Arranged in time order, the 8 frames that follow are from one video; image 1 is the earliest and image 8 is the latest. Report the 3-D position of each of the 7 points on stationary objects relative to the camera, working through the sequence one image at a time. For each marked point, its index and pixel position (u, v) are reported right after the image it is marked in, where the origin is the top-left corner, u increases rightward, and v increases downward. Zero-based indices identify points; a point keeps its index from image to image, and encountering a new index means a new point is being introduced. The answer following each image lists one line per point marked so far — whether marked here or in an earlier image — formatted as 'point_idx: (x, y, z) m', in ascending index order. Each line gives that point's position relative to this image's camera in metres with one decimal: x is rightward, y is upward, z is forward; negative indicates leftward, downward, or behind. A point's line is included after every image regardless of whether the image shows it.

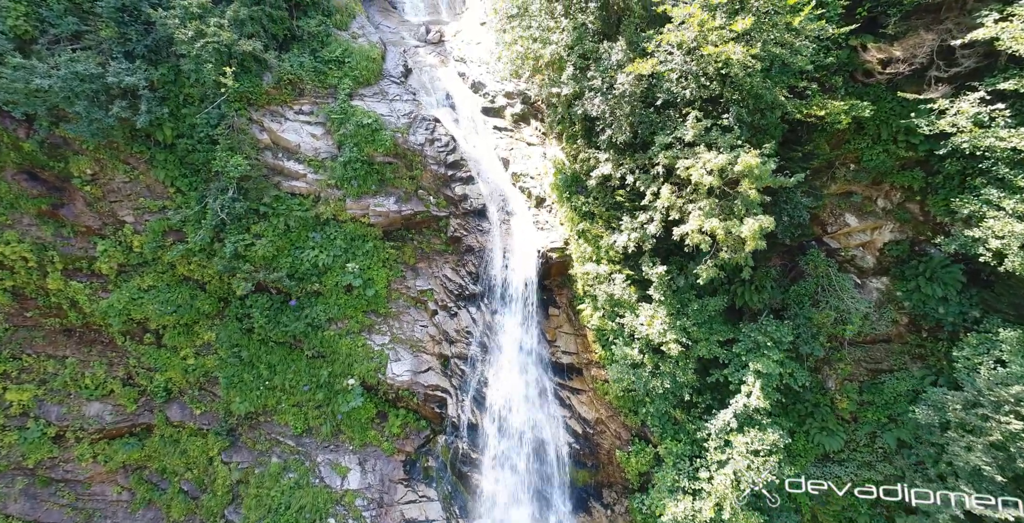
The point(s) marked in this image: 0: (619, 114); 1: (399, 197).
0: (+2.2, +3.0, +9.0) m
1: (-3.3, +1.9, +12.9) m
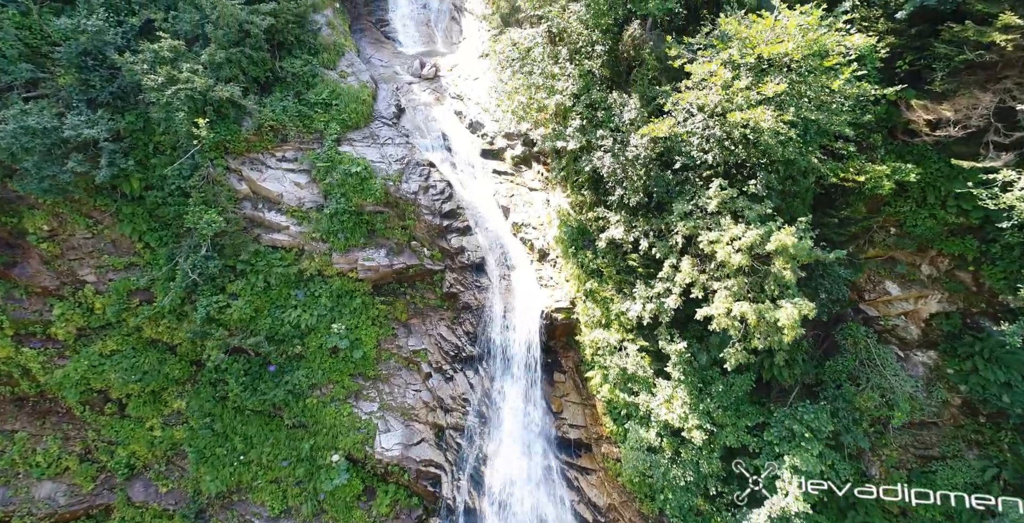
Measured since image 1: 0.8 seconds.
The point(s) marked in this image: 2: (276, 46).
0: (+2.2, +1.6, +8.1) m
1: (-3.3, +0.4, +11.9) m
2: (-6.4, +5.8, +11.7) m
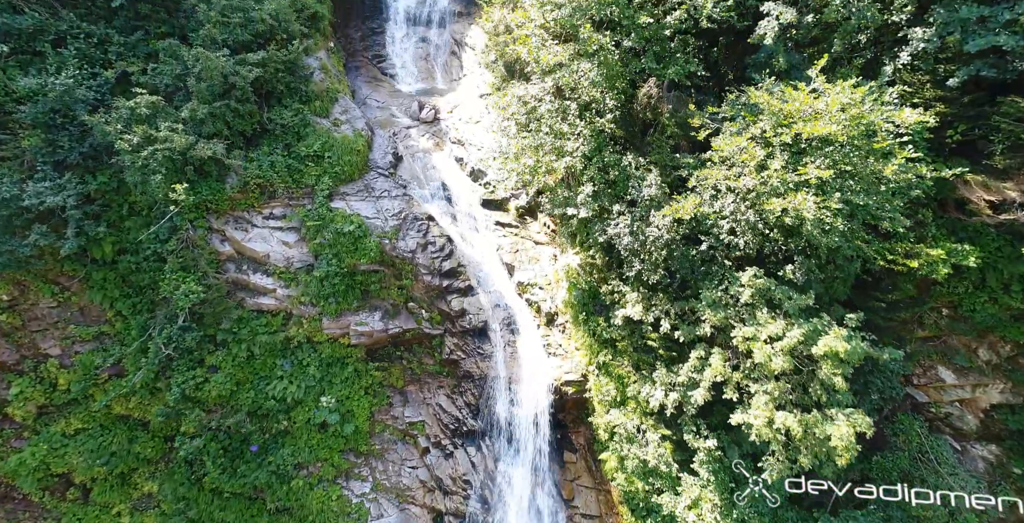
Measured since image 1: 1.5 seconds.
0: (+2.3, +0.1, +7.3) m
1: (-3.2, -1.2, +11.0) m
2: (-6.3, +4.2, +11.1) m
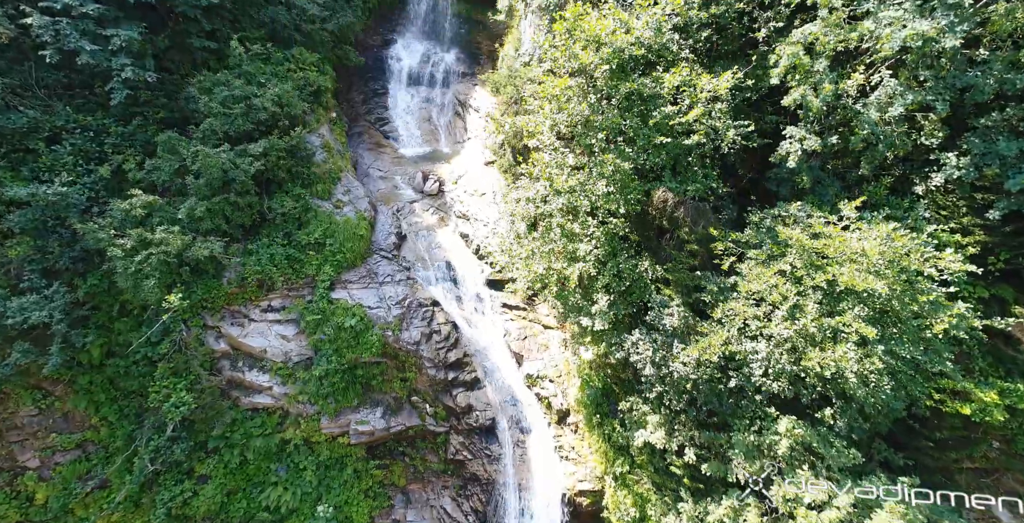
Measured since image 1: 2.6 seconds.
0: (+2.5, -1.9, +6.8) m
1: (-3.0, -3.5, +10.4) m
2: (-6.1, +1.9, +10.8) m
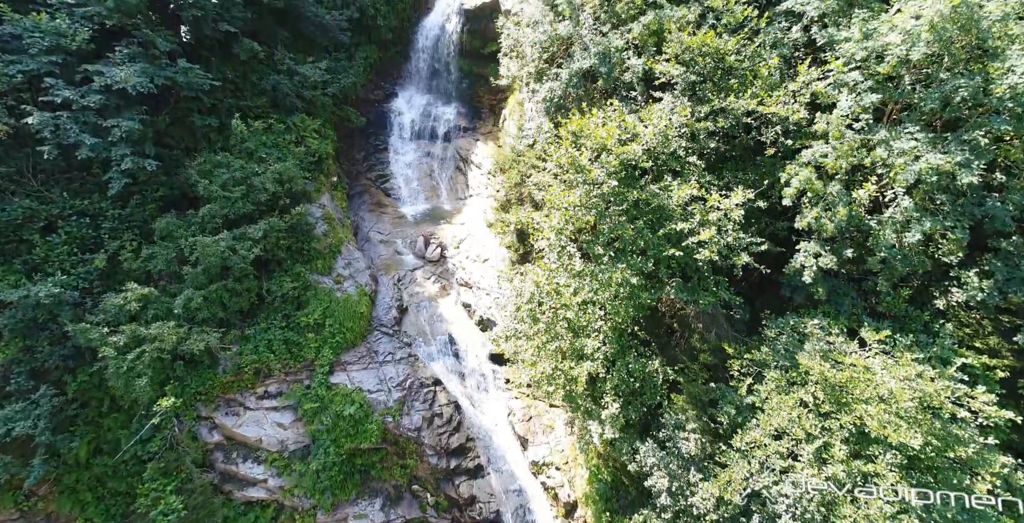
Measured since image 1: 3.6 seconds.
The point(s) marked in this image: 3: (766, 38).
0: (+2.6, -3.6, +6.4) m
1: (-2.8, -5.4, +10.0) m
2: (-6.0, 0.0, +10.6) m
3: (+4.1, +3.6, +7.0) m
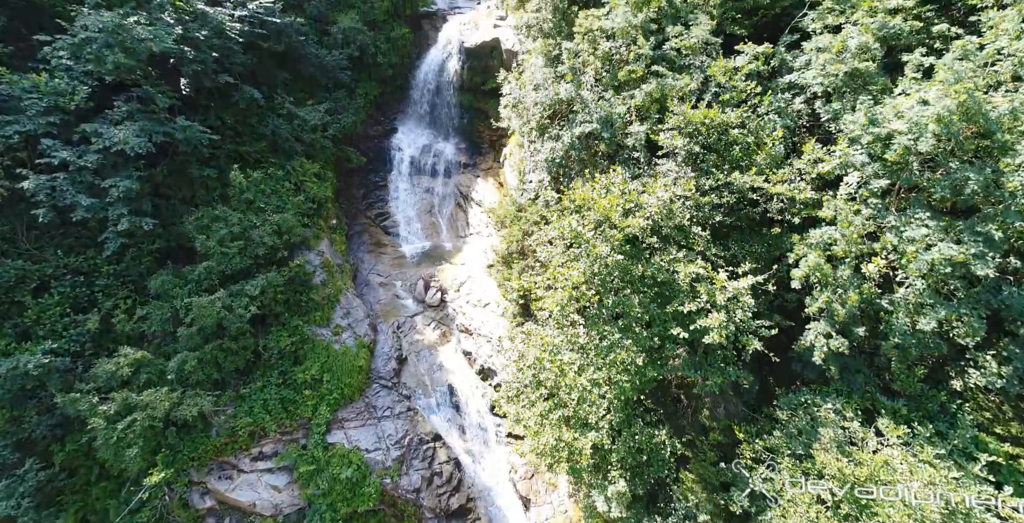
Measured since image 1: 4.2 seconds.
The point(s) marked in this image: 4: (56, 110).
0: (+2.7, -4.7, +6.1) m
1: (-2.8, -6.6, +9.6) m
2: (-6.0, -1.3, +10.4) m
3: (+4.1, +2.4, +6.9) m
4: (-9.4, +3.1, +9.0) m
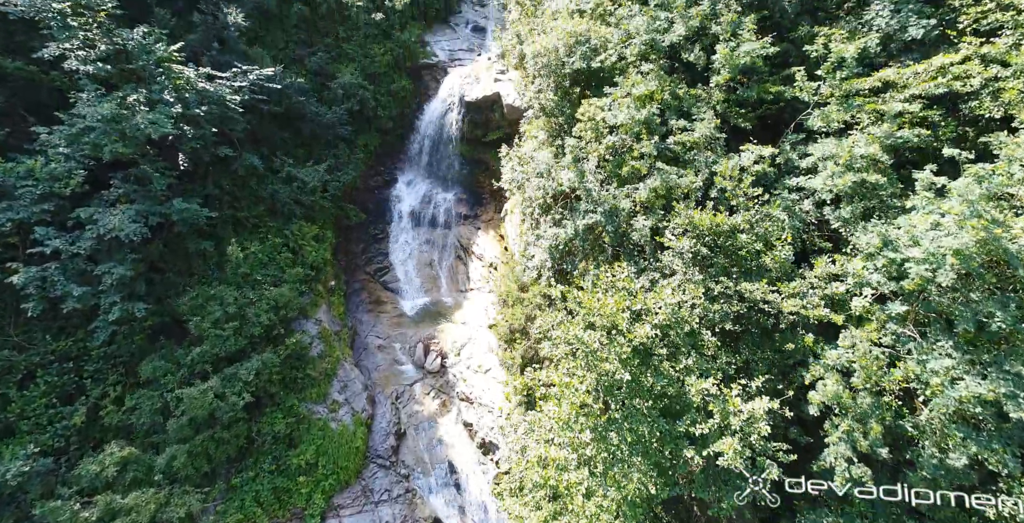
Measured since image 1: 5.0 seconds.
0: (+2.8, -6.3, +5.7) m
1: (-2.7, -8.4, +9.0) m
2: (-6.0, -3.2, +10.0) m
3: (+4.1, +0.8, +6.8) m
4: (-9.3, +1.3, +8.9) m
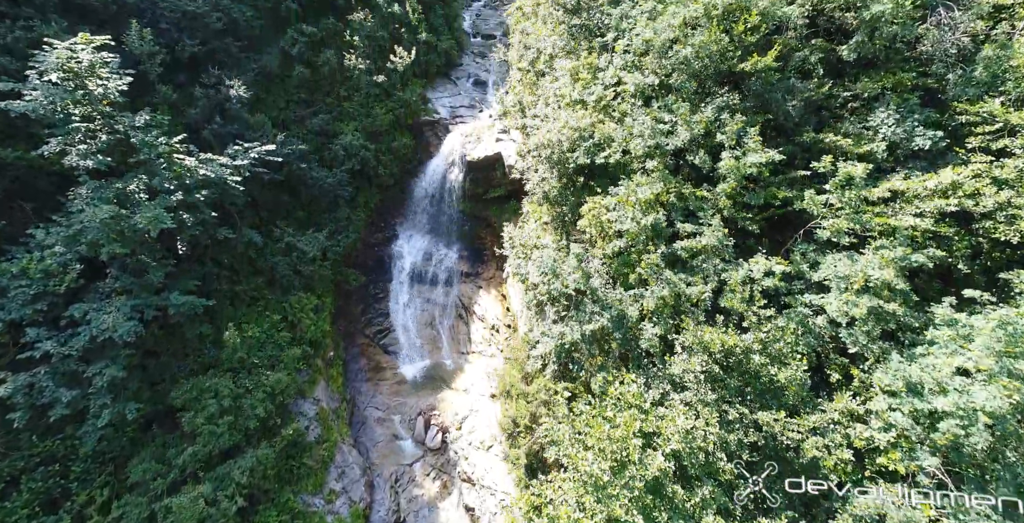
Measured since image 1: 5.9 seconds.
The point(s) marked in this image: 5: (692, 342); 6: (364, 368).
0: (+2.9, -8.0, +5.1) m
1: (-2.6, -10.3, +8.3) m
2: (-5.9, -5.2, +9.6) m
3: (+4.2, -1.0, +6.5) m
4: (-9.3, -0.6, +8.7) m
5: (+2.8, -1.2, +6.6) m
6: (-5.3, -3.7, +15.6) m
